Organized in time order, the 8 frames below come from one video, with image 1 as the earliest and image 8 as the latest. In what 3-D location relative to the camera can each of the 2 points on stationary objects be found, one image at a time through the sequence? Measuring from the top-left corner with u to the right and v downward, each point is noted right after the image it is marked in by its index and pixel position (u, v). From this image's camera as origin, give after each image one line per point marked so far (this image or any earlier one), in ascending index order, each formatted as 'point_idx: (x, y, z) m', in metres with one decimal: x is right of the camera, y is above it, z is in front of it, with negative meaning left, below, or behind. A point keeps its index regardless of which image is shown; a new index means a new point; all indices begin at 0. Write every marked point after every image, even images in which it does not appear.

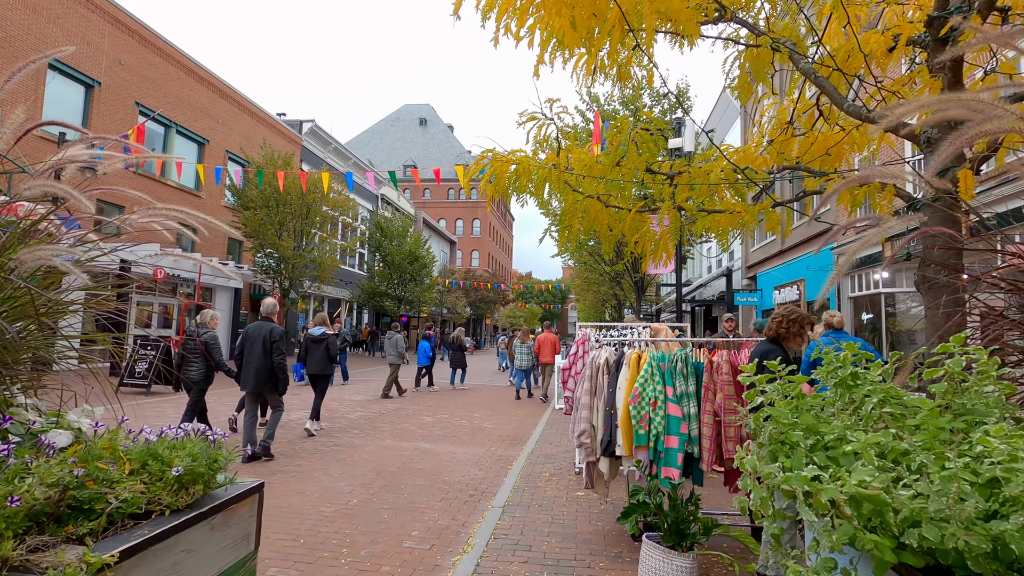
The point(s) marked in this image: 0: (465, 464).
0: (-0.7, -2.5, +6.9) m
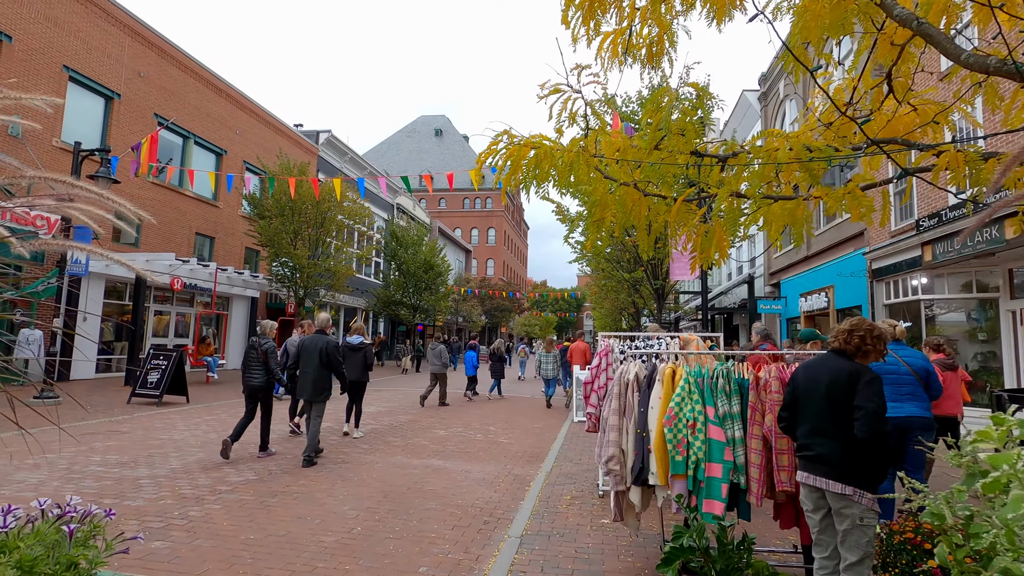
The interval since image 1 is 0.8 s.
0: (-0.4, -2.6, +6.4) m
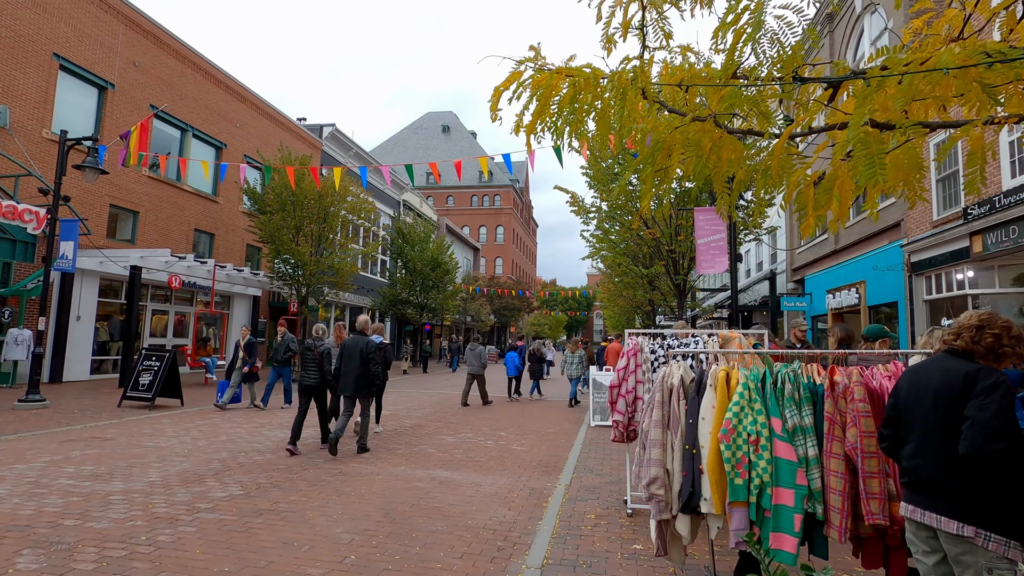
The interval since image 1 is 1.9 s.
0: (-0.2, -2.5, +5.7) m
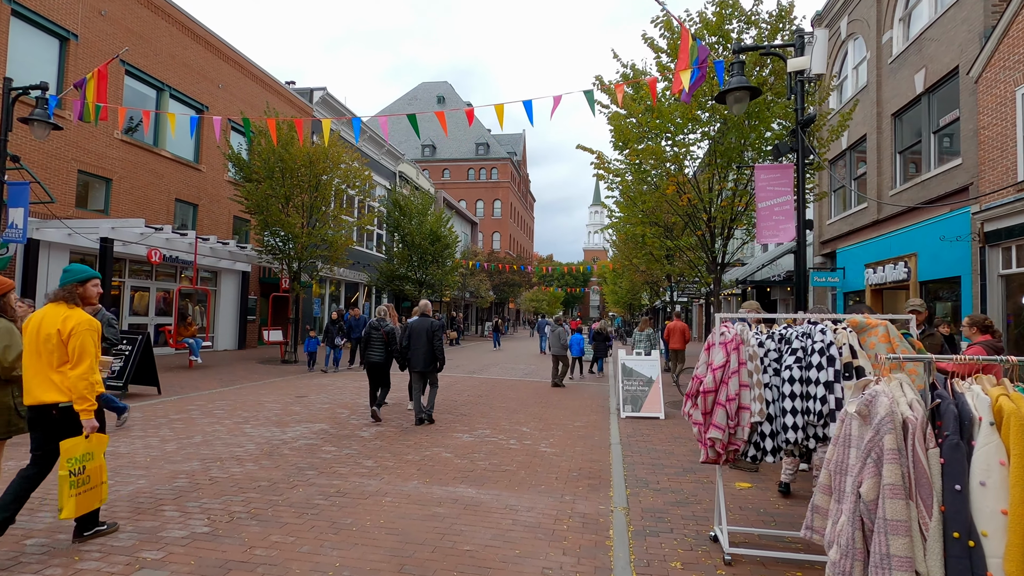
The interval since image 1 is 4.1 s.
0: (+0.2, -2.2, +4.3) m
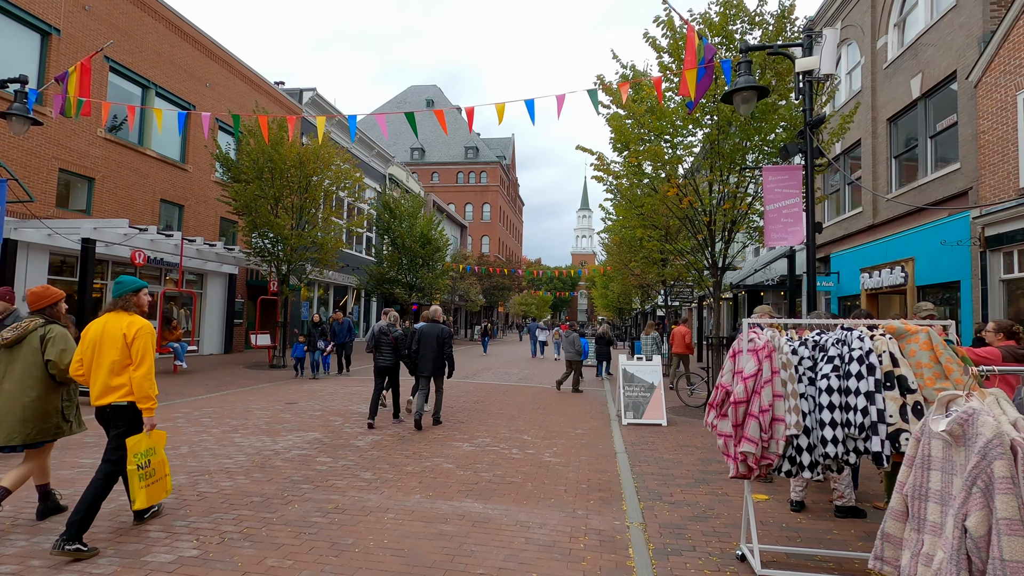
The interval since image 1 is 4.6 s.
0: (+0.3, -2.2, +4.1) m
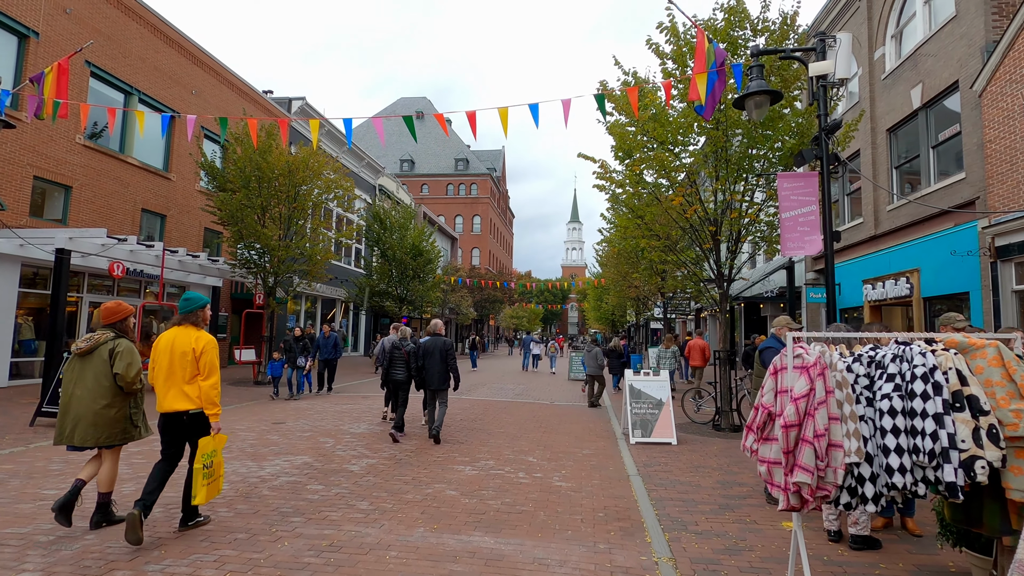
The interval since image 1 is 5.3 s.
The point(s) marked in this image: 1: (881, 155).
0: (+0.5, -2.3, +3.6) m
1: (+10.3, +3.7, +13.8) m
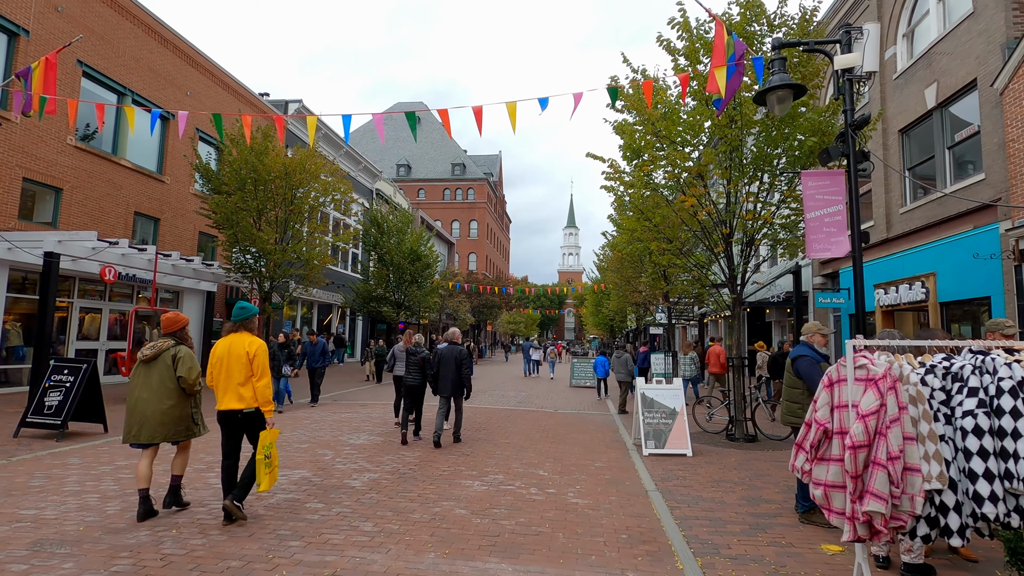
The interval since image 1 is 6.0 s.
0: (+0.7, -2.3, +3.2) m
1: (+10.4, +3.6, +13.5) m
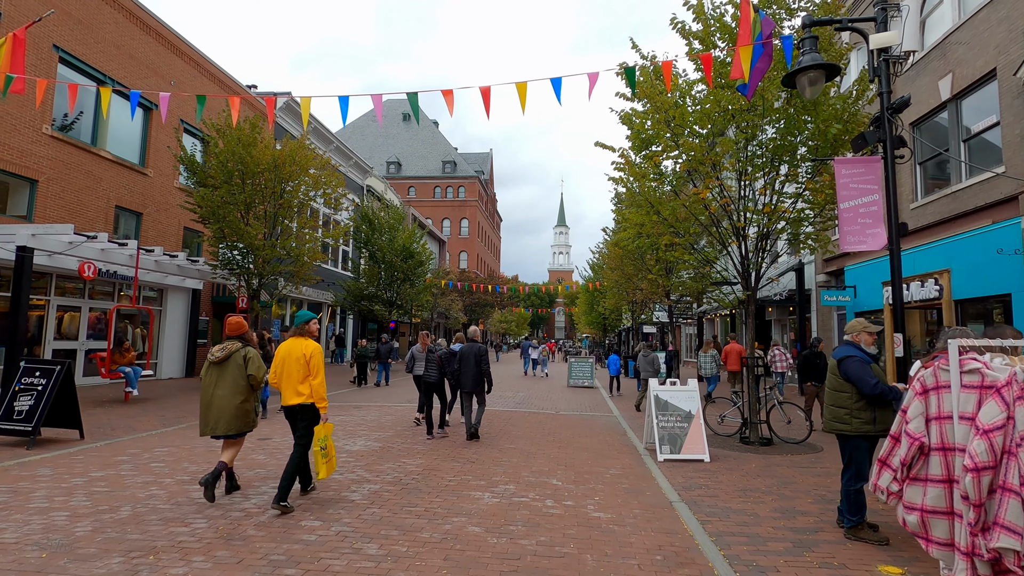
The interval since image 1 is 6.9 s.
0: (+0.9, -2.3, +2.7) m
1: (+10.5, +3.7, +13.2) m
